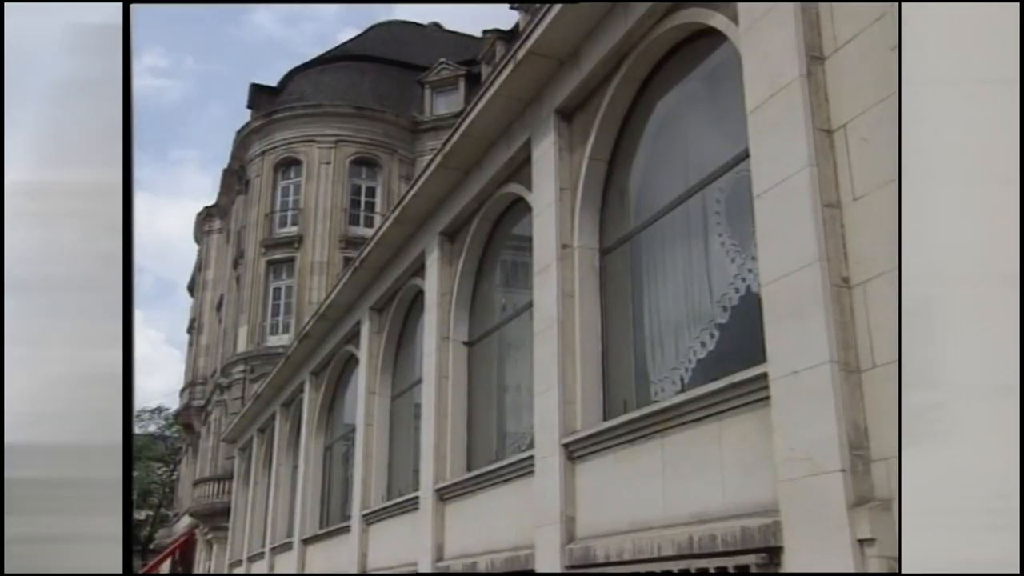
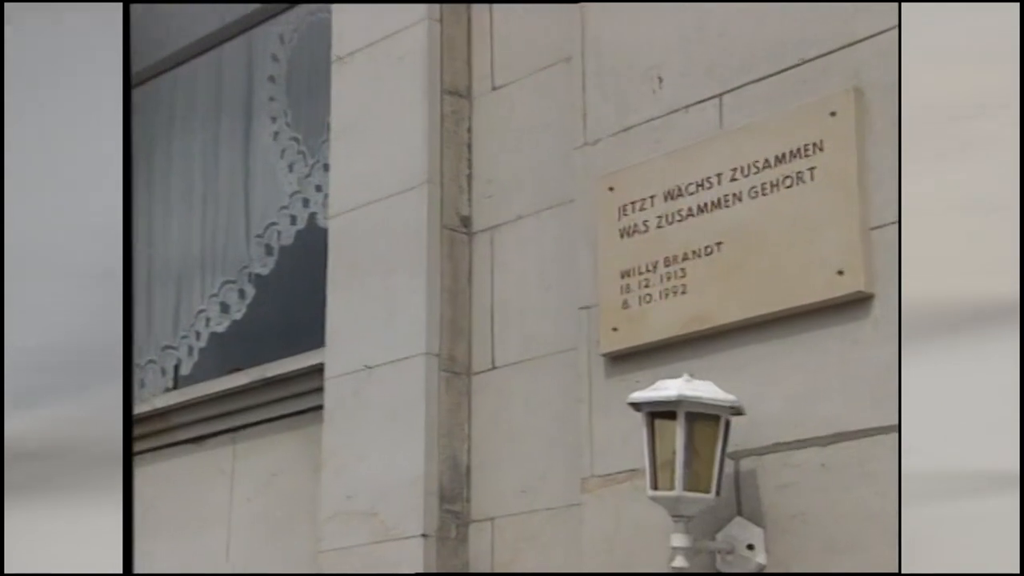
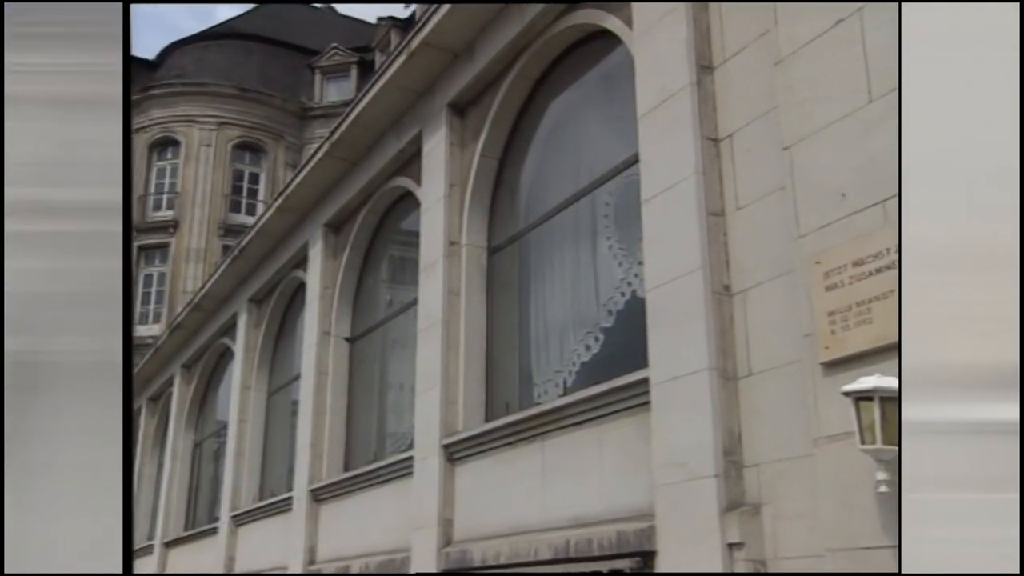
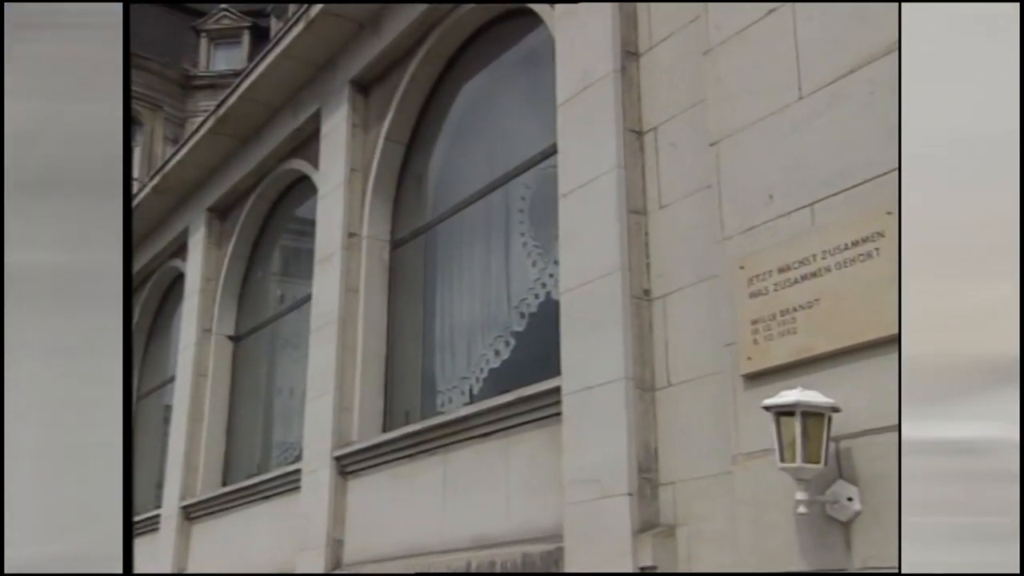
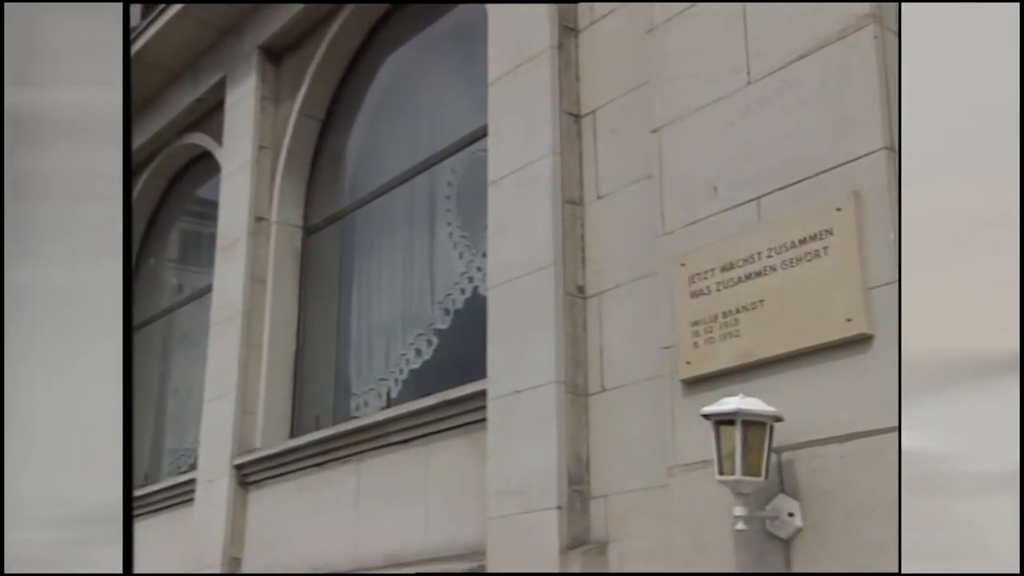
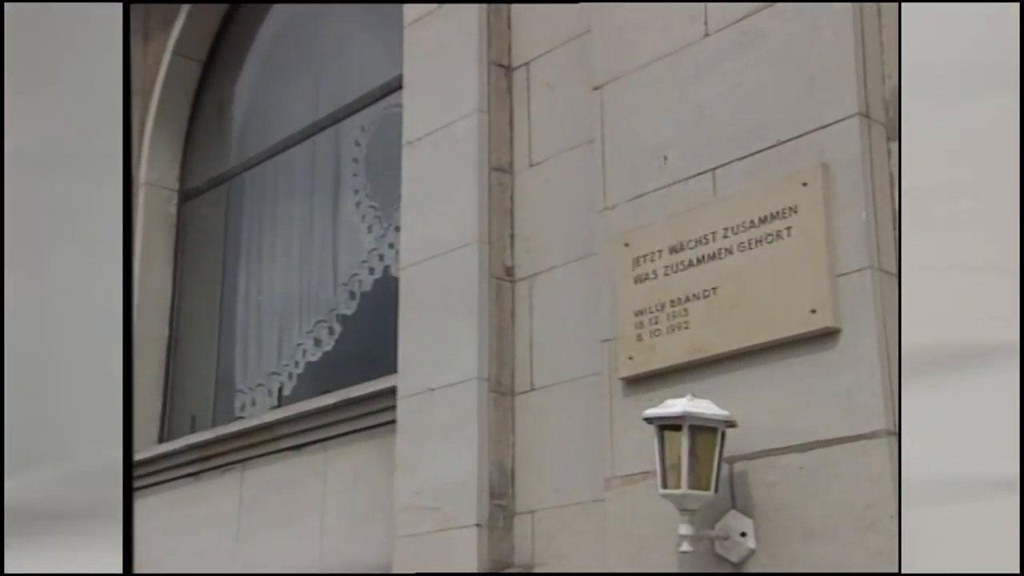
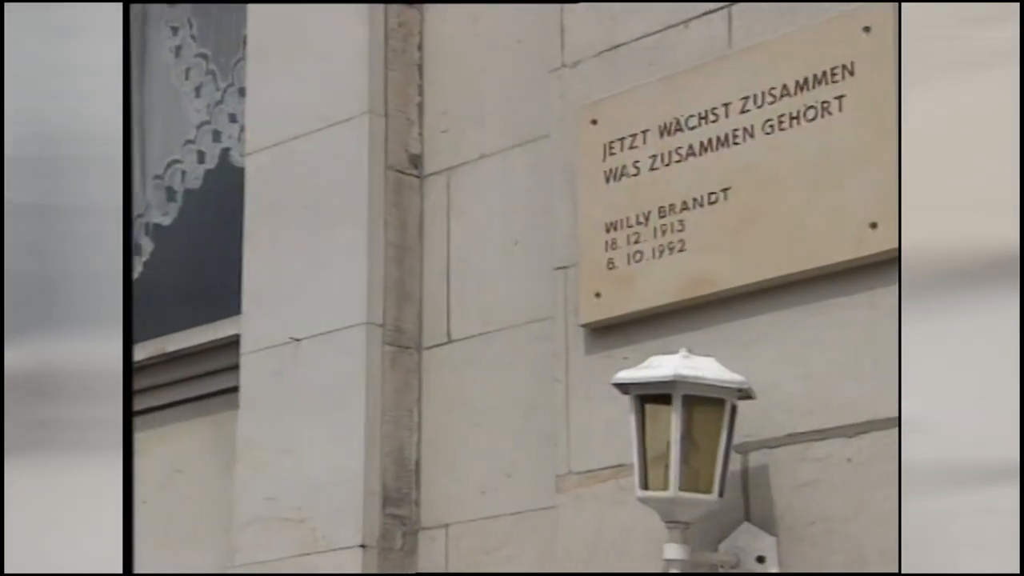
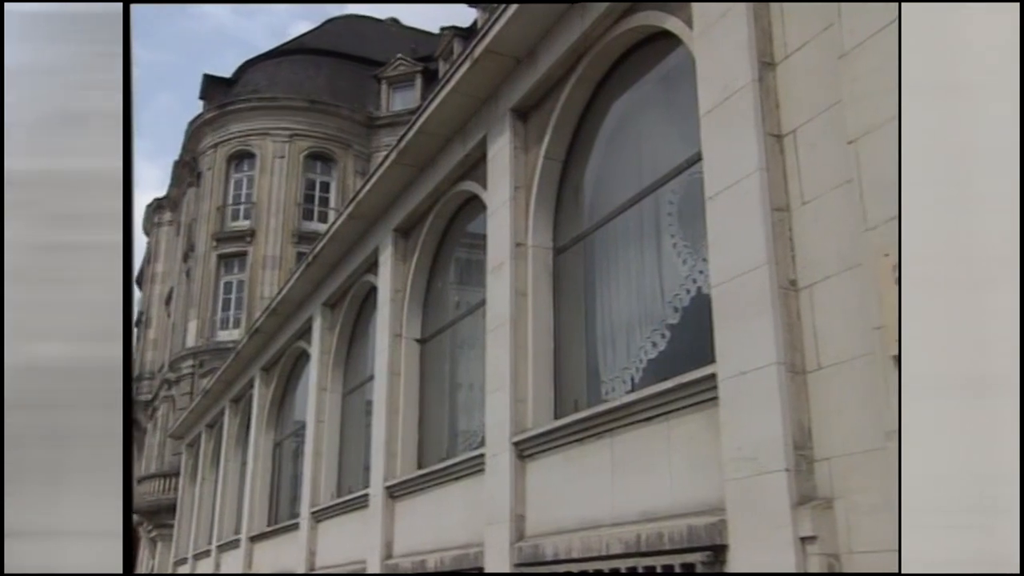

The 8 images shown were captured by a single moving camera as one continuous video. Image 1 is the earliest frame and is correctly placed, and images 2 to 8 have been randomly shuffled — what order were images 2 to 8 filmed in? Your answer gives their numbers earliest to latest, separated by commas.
8, 3, 4, 5, 6, 2, 7
